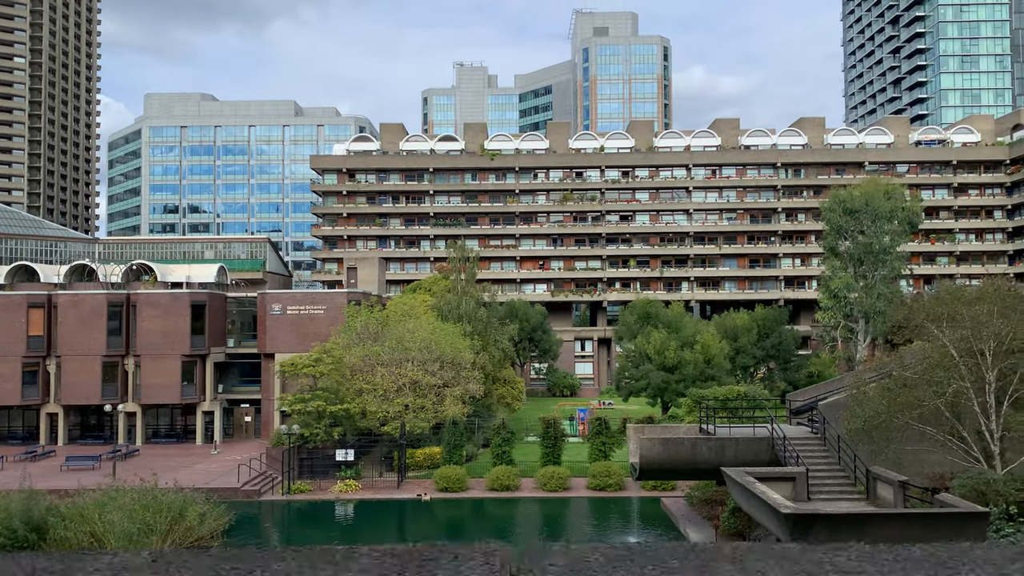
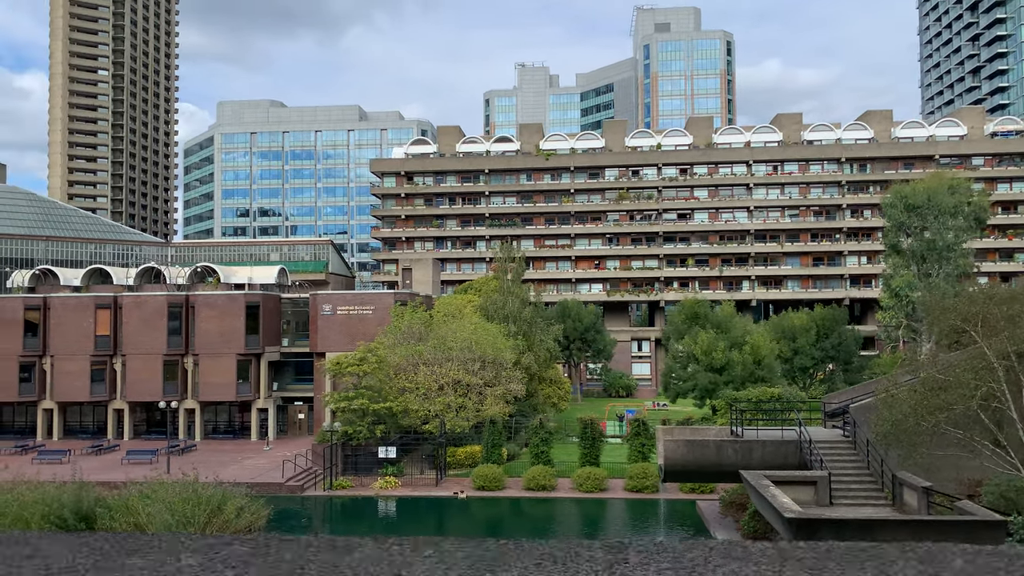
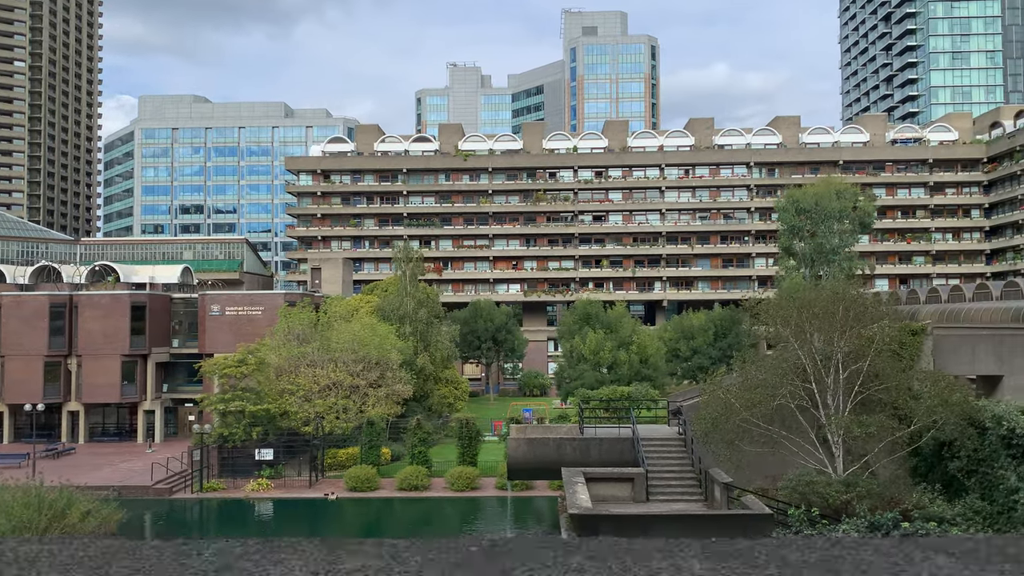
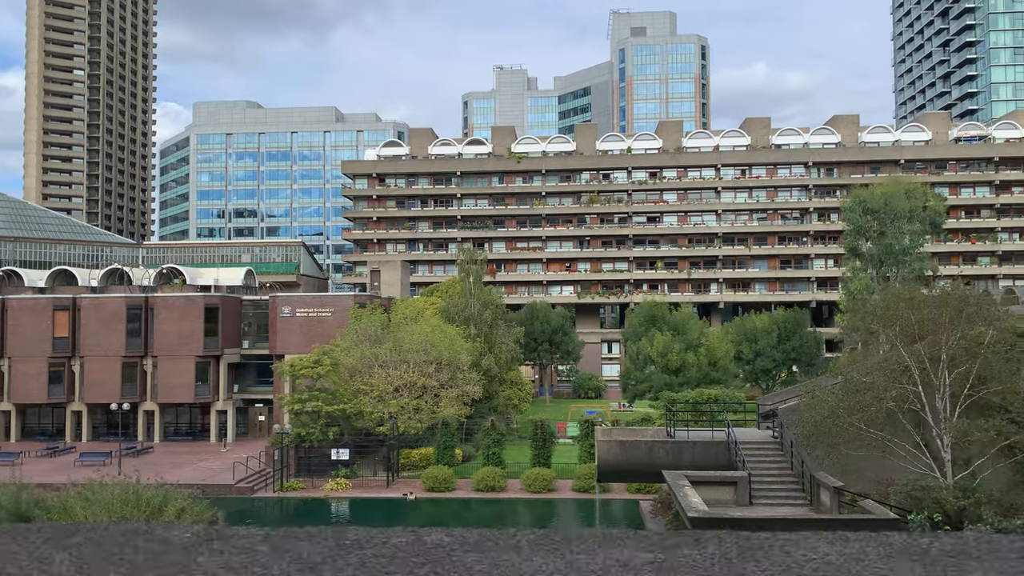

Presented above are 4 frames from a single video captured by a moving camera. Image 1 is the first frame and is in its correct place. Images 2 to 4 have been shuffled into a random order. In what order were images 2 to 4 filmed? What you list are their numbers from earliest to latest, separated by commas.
2, 4, 3
